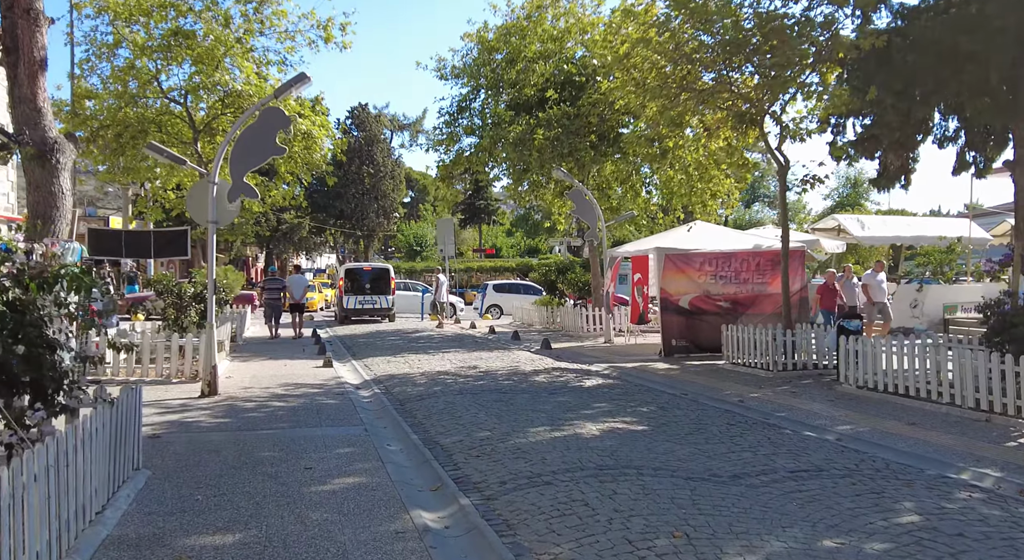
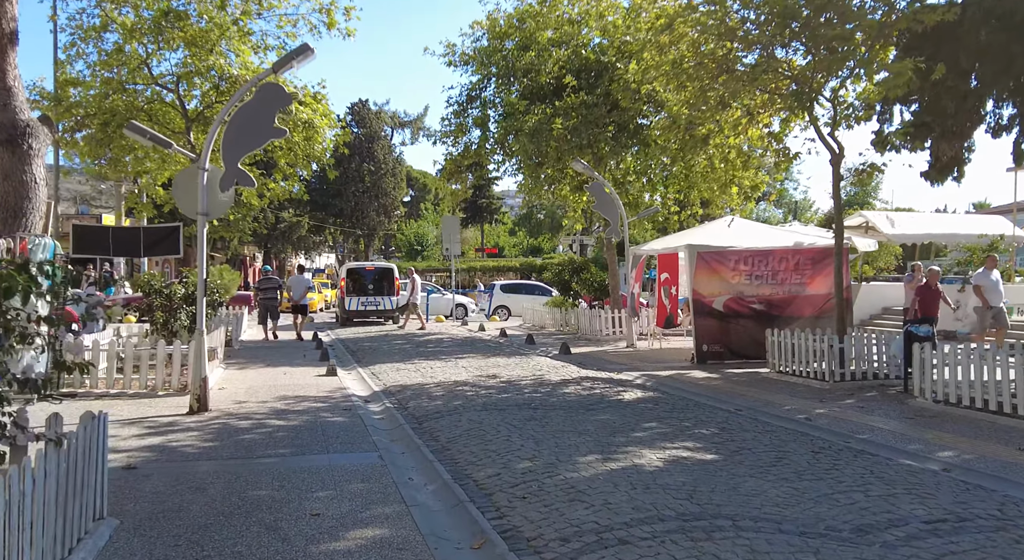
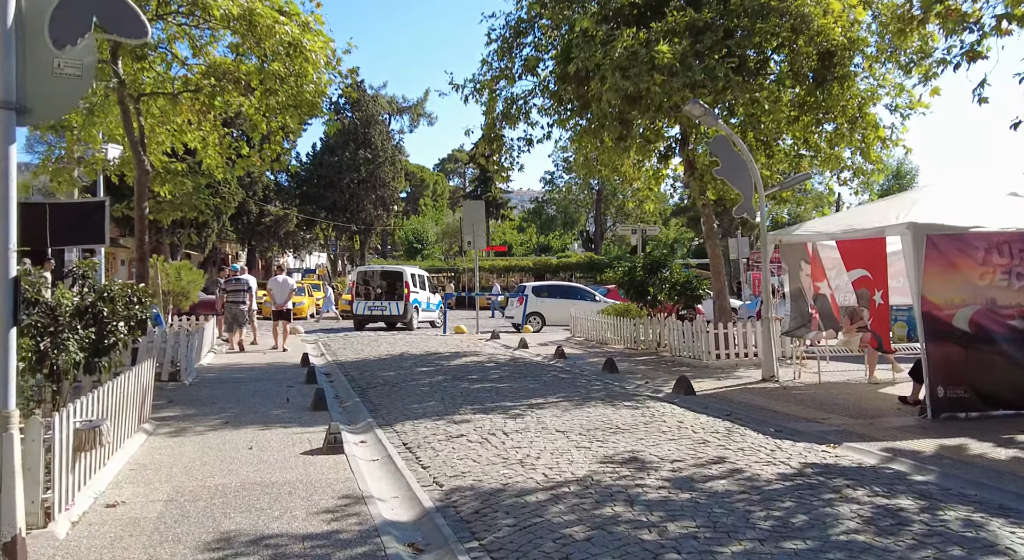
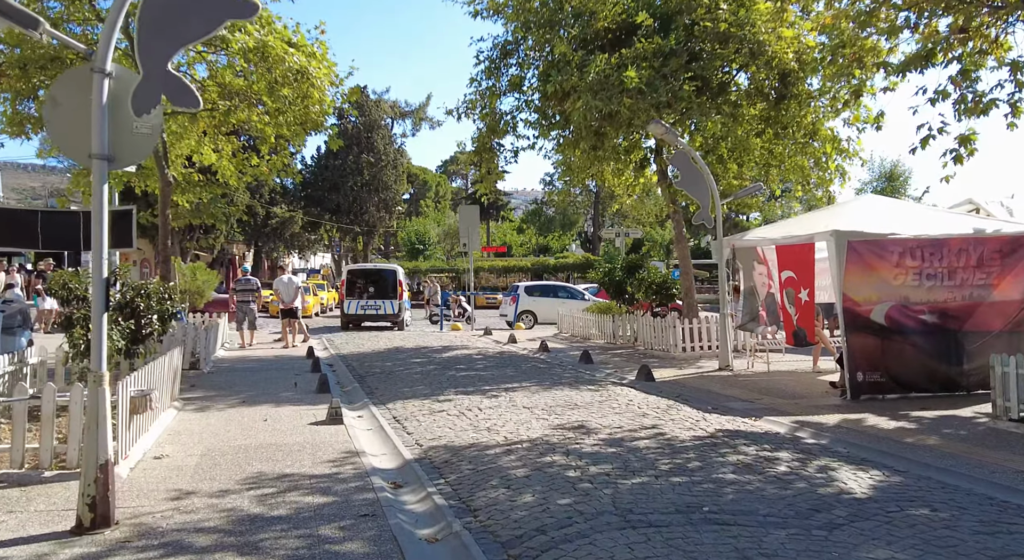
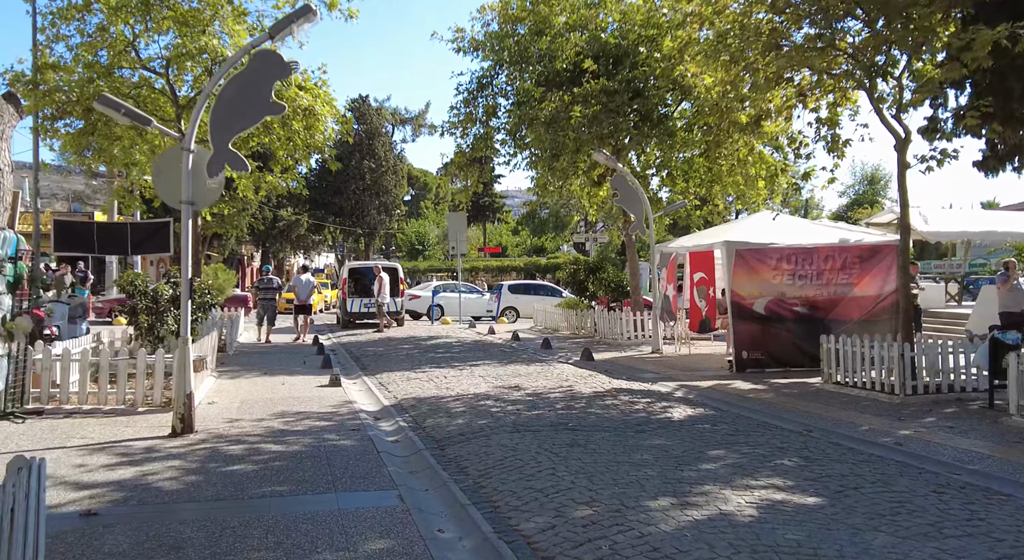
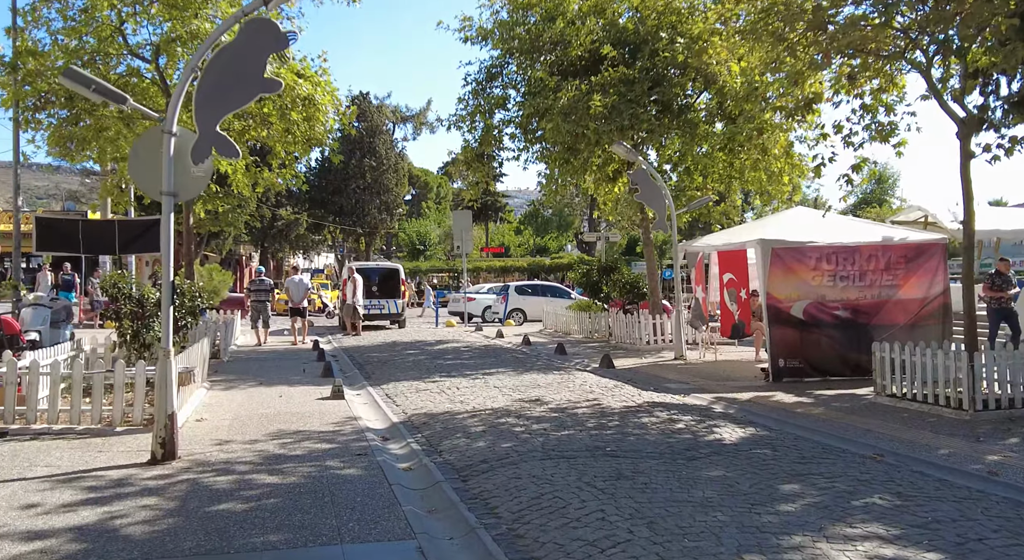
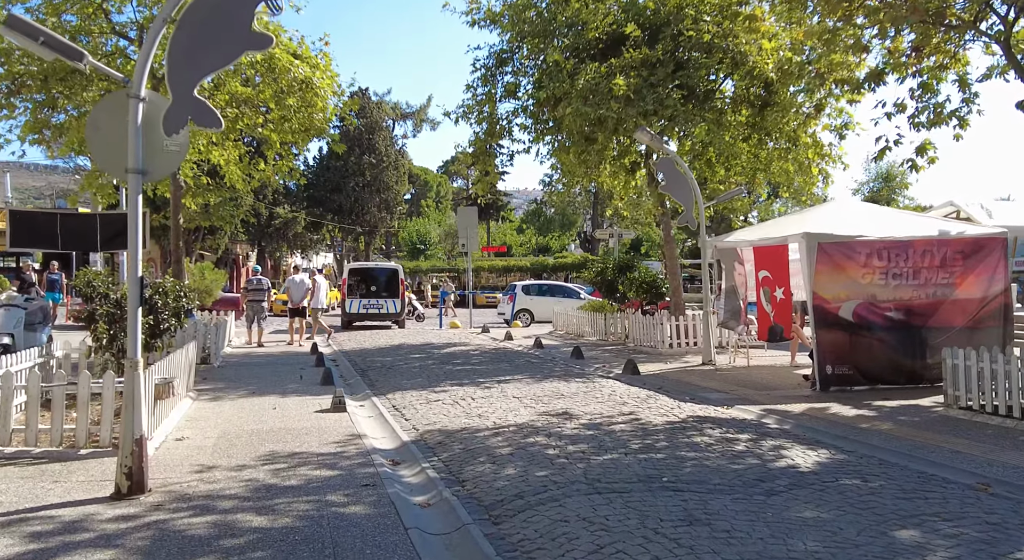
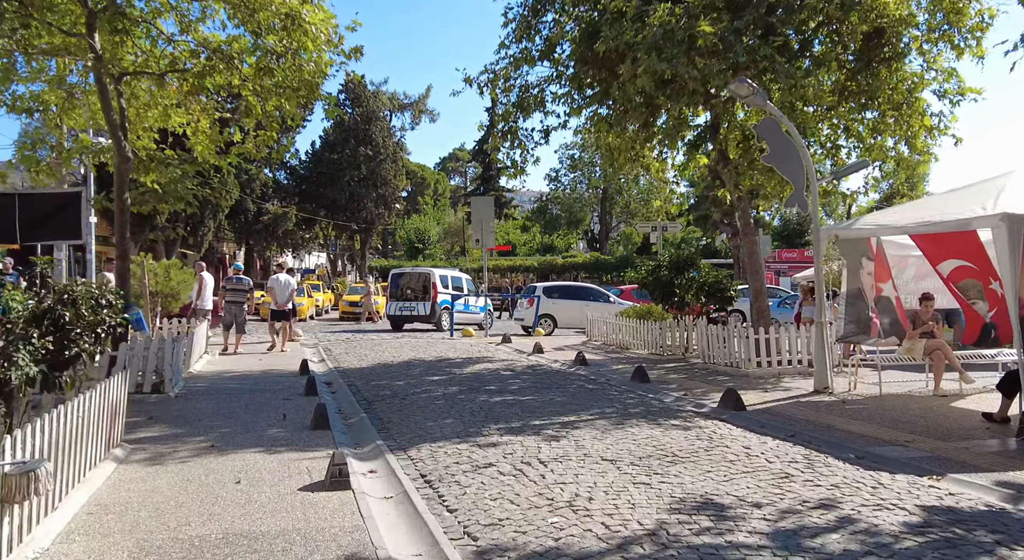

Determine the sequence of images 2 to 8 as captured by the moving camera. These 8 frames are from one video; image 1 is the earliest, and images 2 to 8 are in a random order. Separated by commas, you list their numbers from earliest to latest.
2, 5, 6, 7, 4, 3, 8
